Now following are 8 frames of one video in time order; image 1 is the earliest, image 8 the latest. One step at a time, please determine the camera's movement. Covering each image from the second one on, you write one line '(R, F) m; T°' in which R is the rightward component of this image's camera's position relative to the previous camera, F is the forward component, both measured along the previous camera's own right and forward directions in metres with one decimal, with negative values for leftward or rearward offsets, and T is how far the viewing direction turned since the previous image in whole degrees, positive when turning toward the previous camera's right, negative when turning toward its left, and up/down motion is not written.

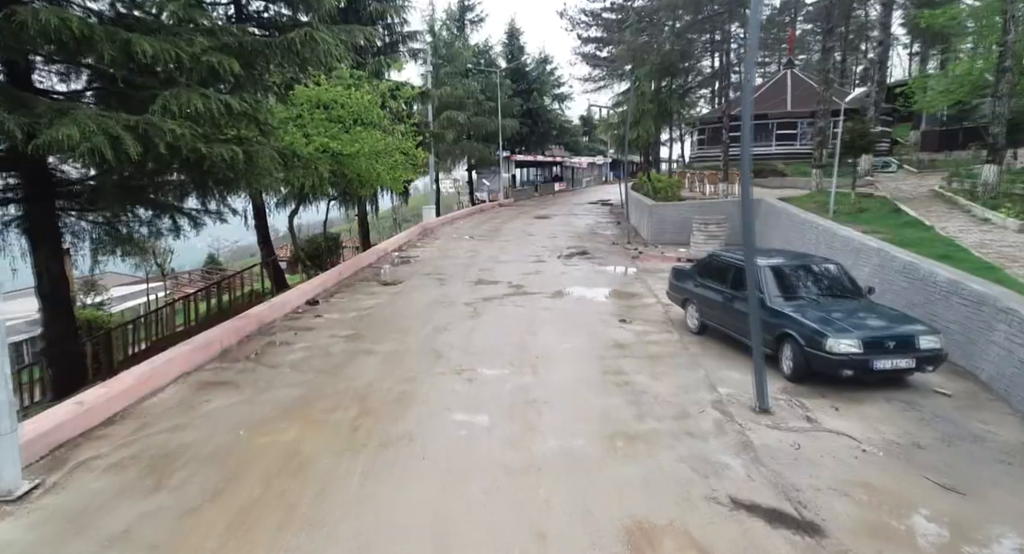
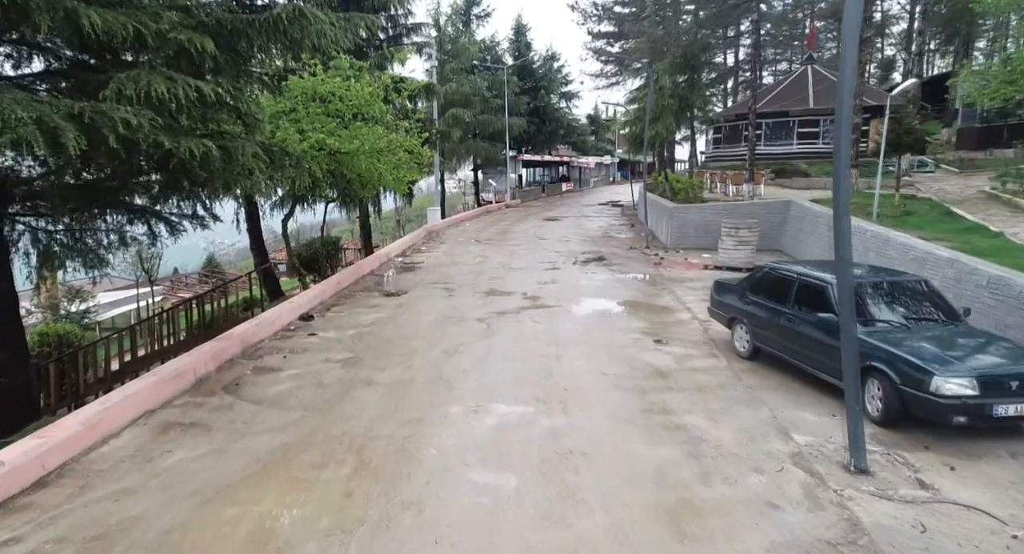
(-0.2, +1.1) m; 0°
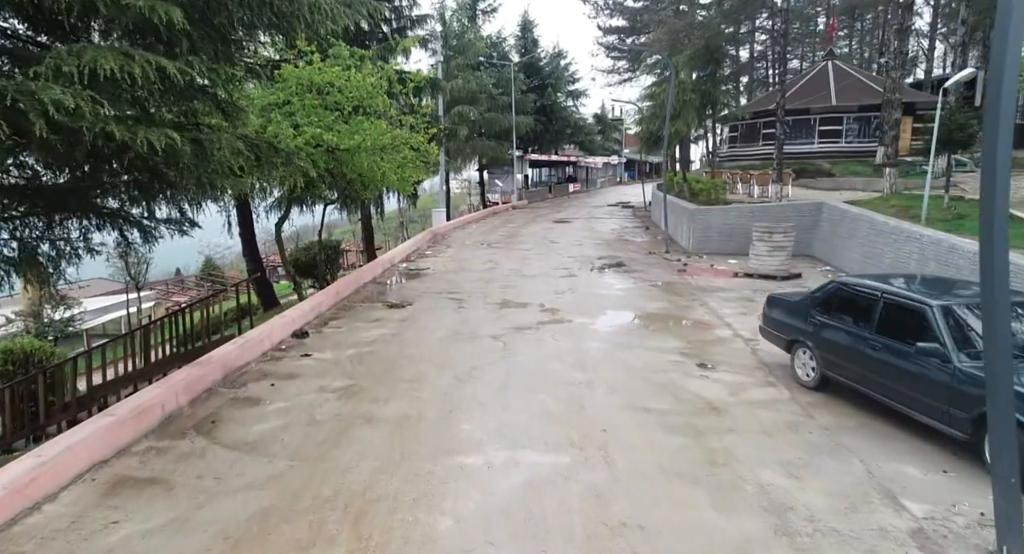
(-0.2, +1.0) m; 0°
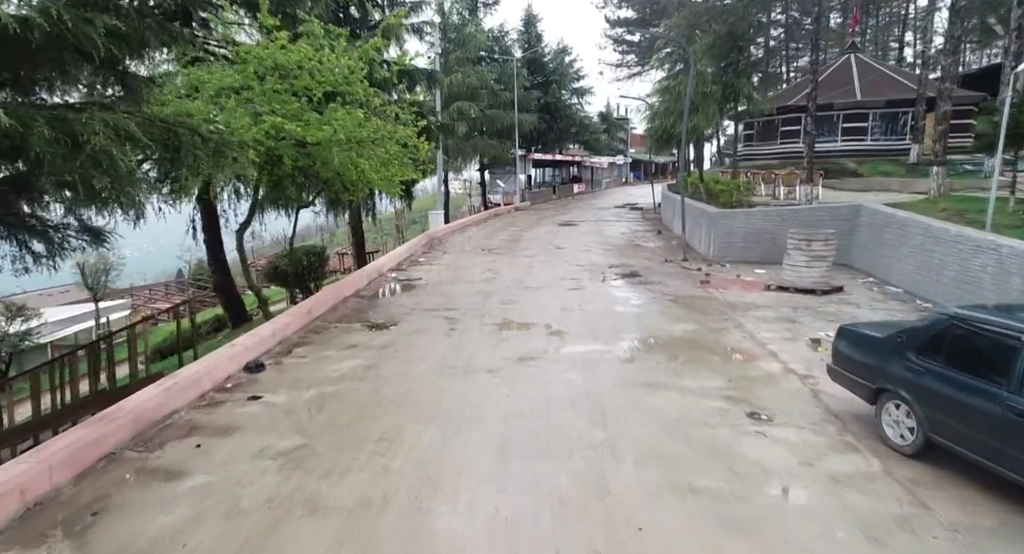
(0.0, +1.4) m; 0°
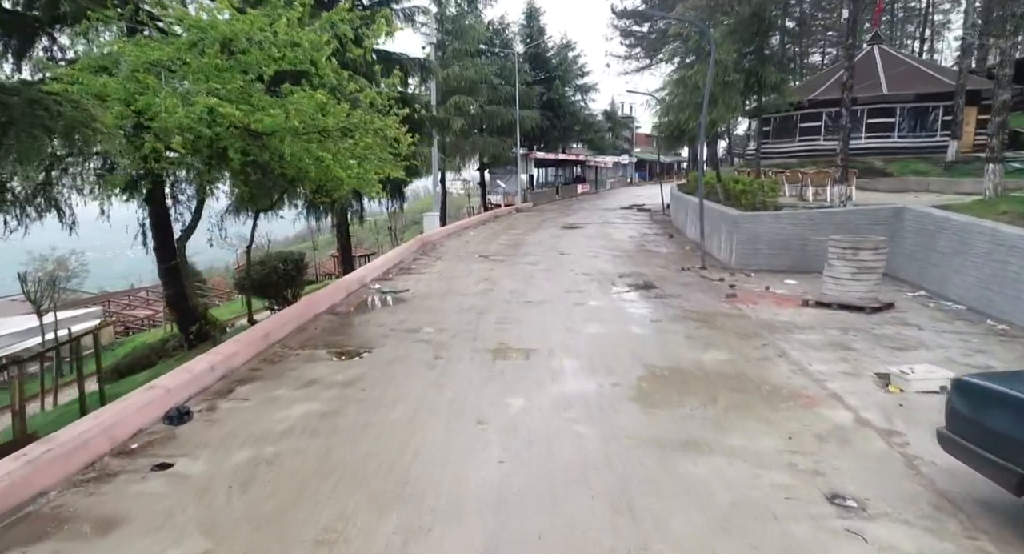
(+0.1, +1.4) m; 0°
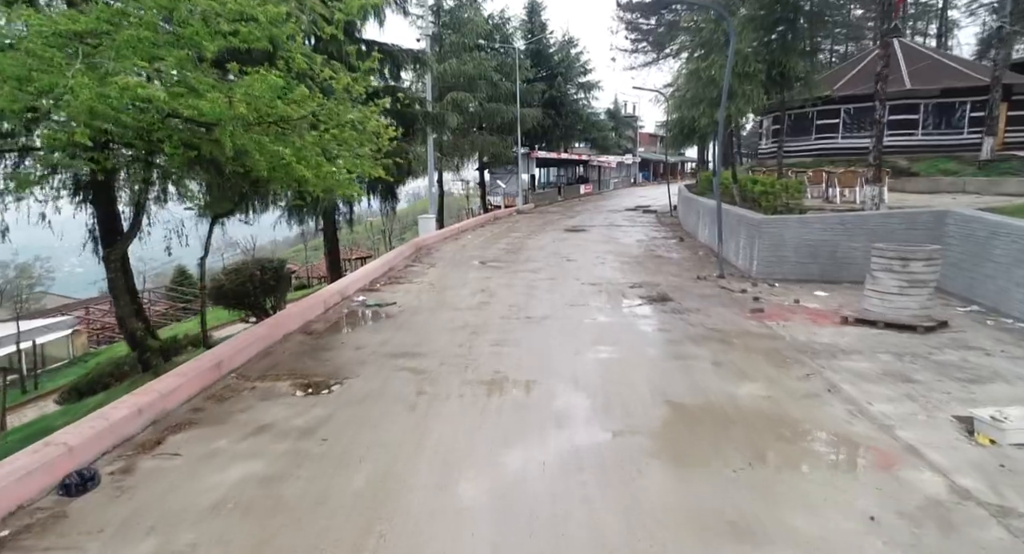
(0.0, +1.1) m; 0°
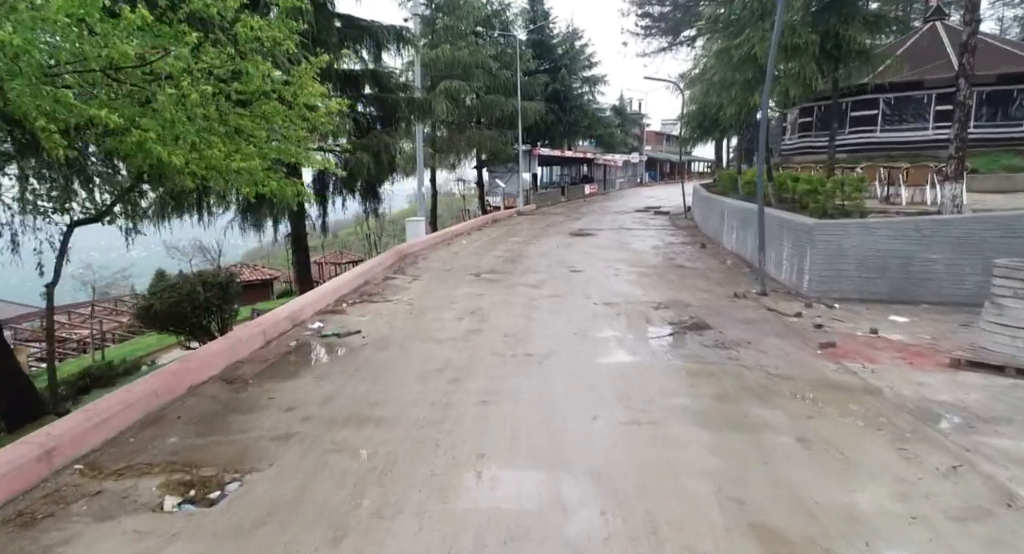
(+0.1, +2.1) m; 0°
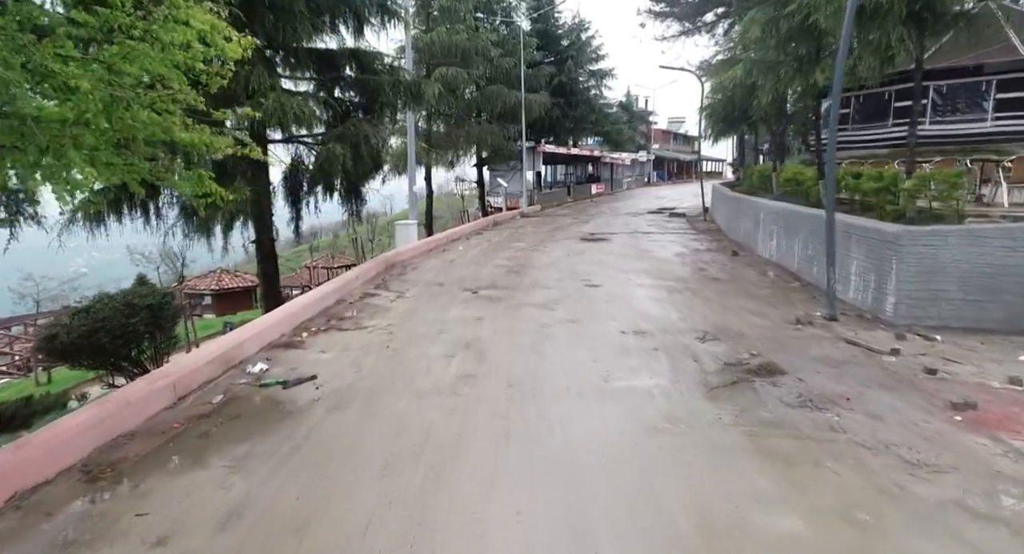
(-0.1, +2.0) m; 0°
